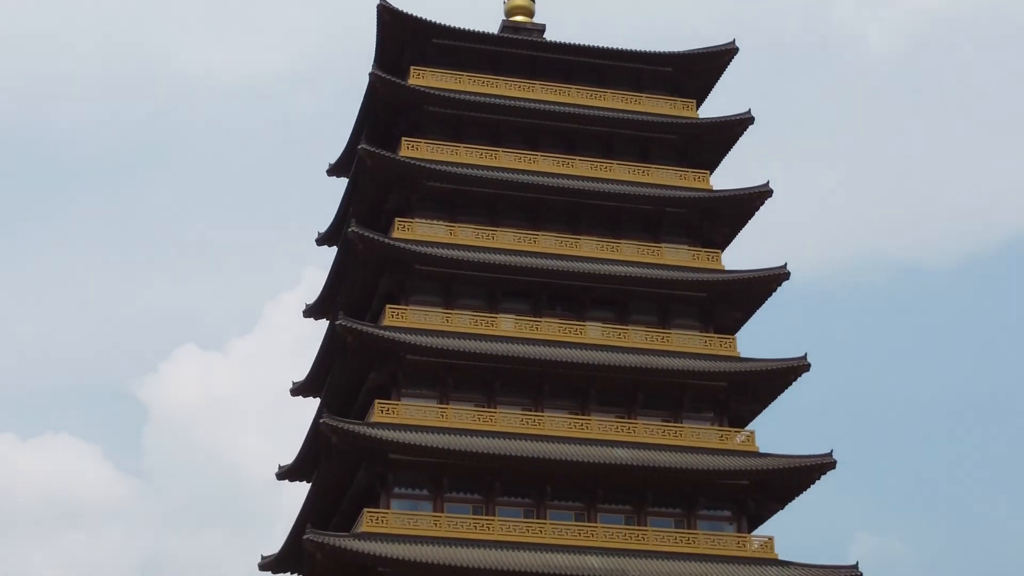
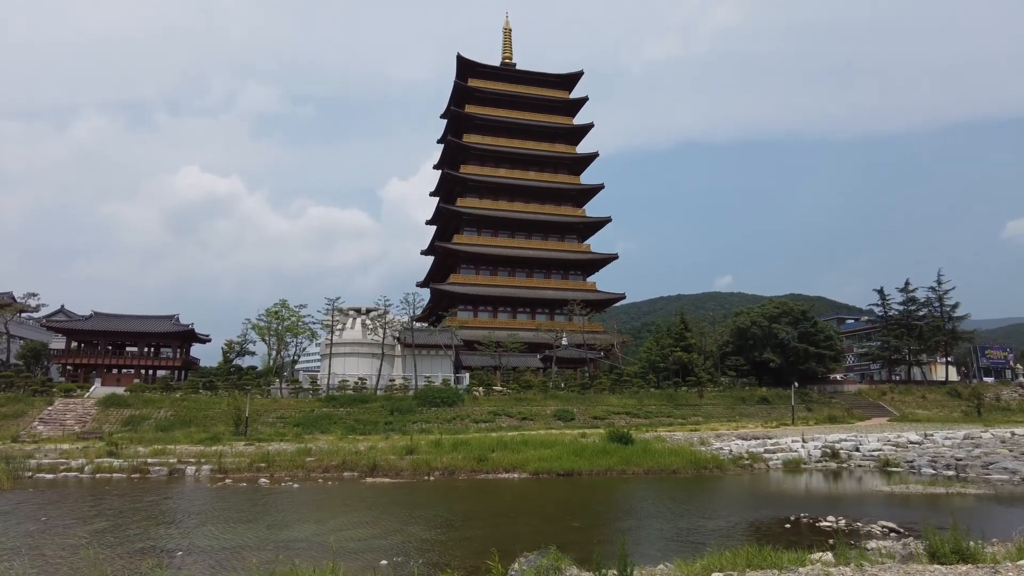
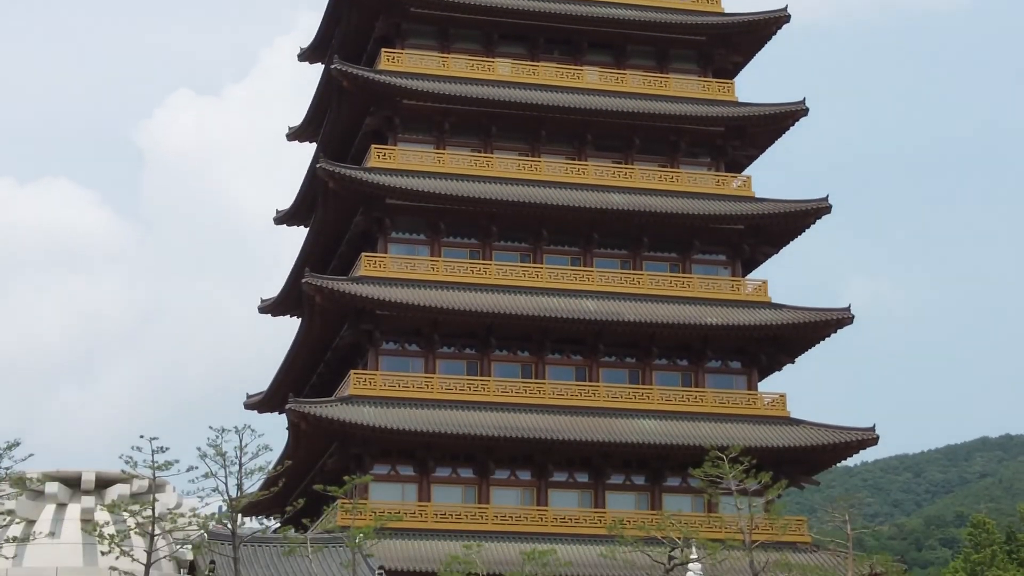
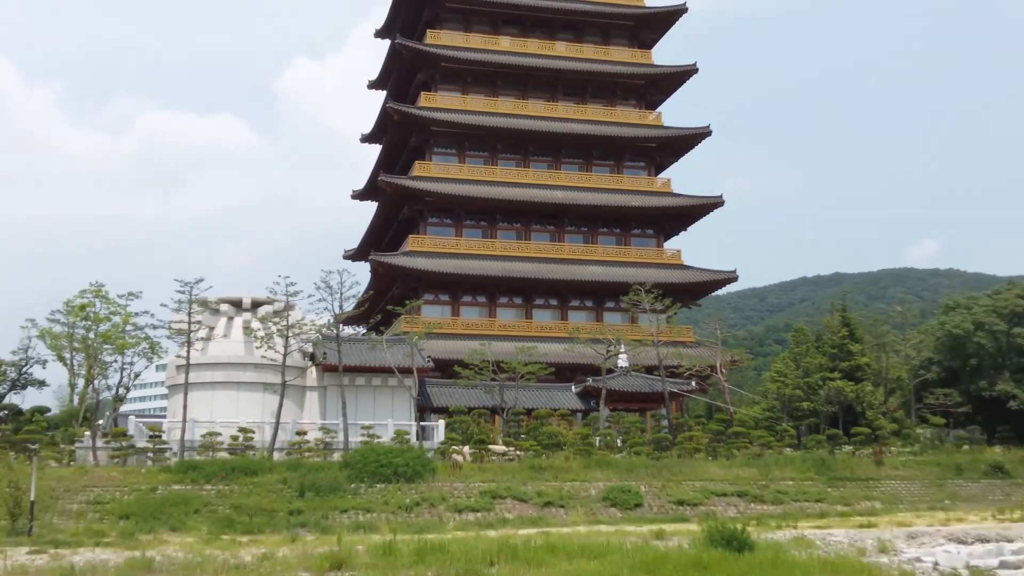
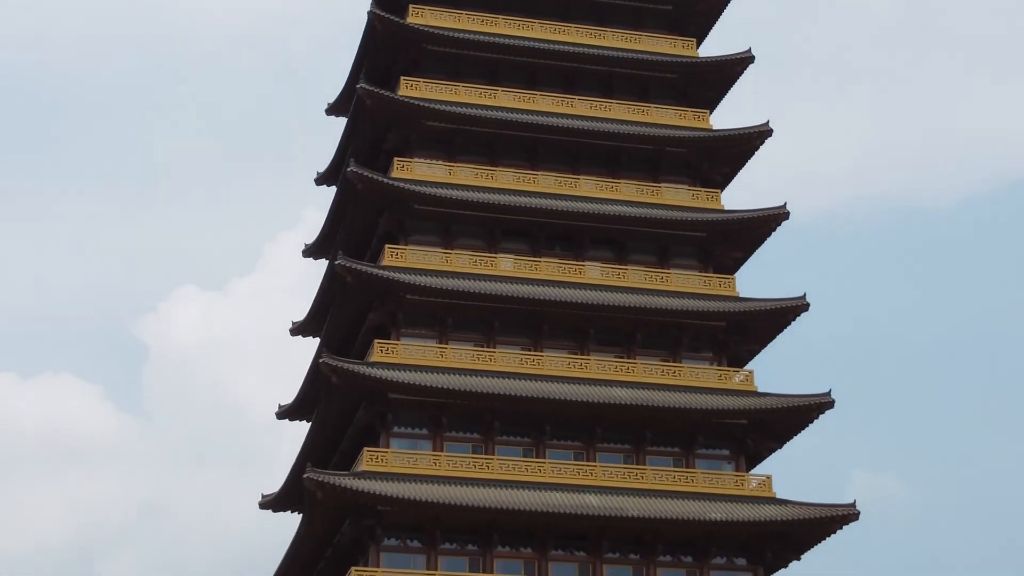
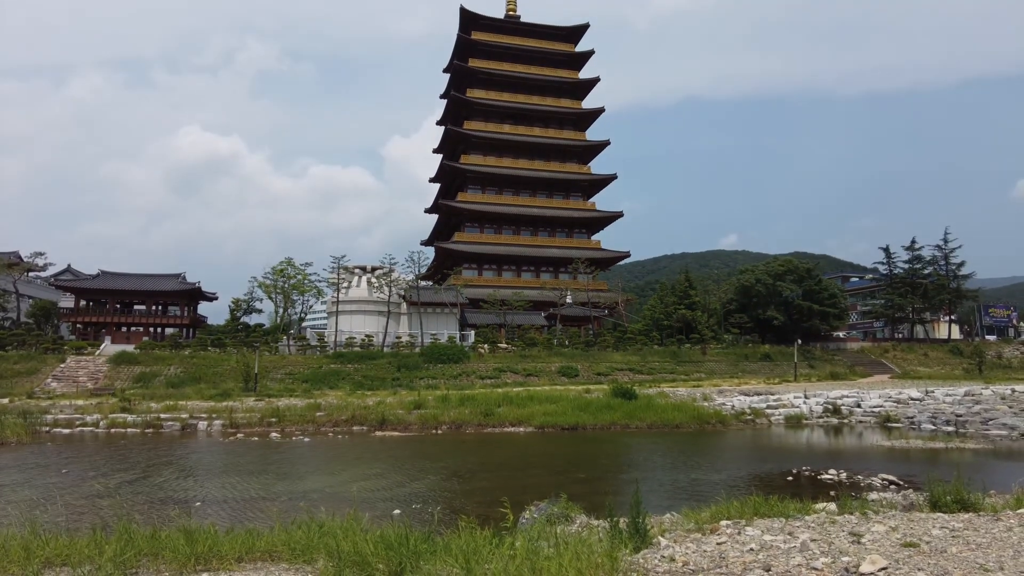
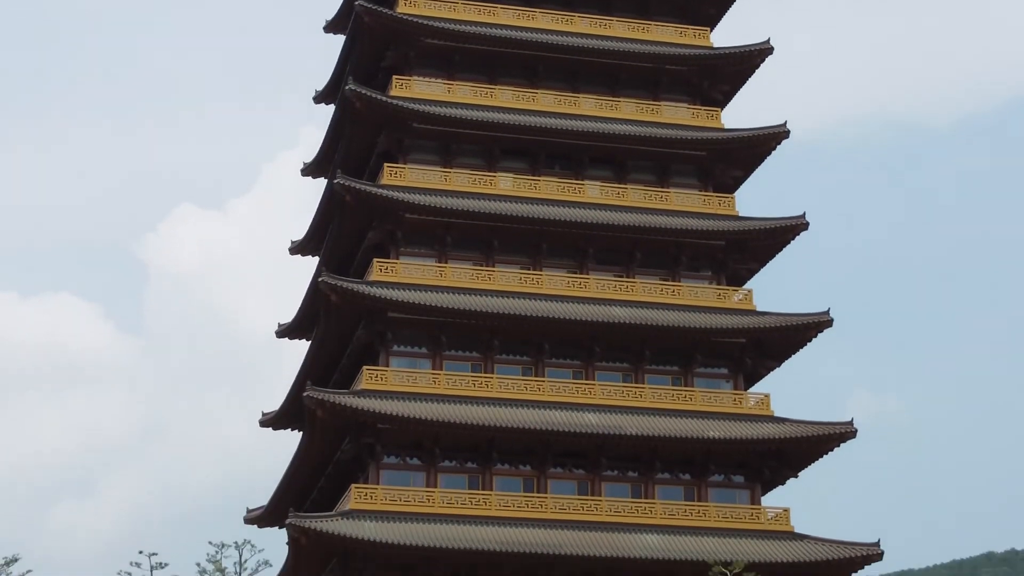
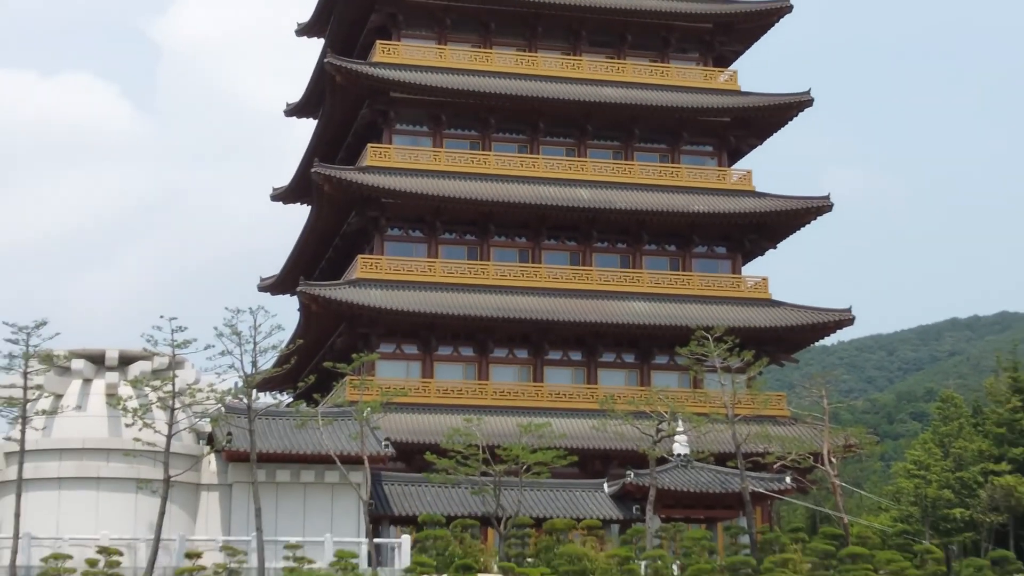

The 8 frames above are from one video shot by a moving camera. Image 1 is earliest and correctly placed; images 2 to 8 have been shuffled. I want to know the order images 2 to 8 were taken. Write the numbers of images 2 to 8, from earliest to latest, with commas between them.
5, 7, 3, 8, 4, 6, 2
